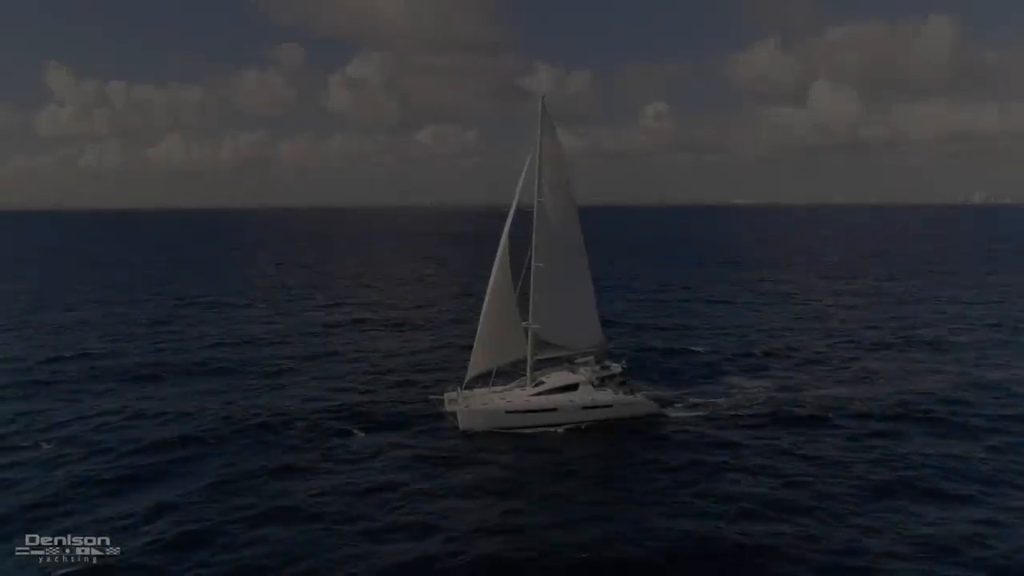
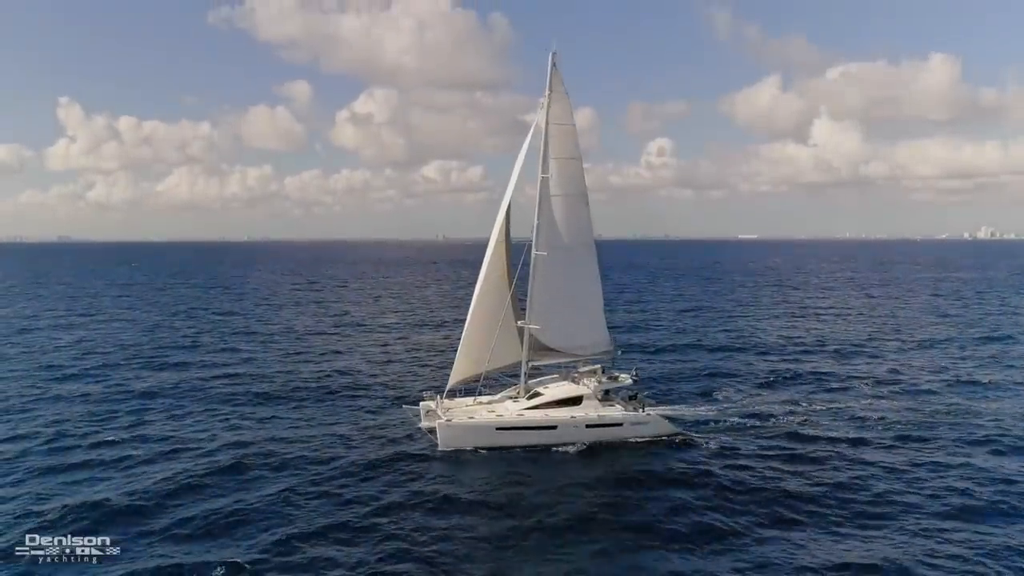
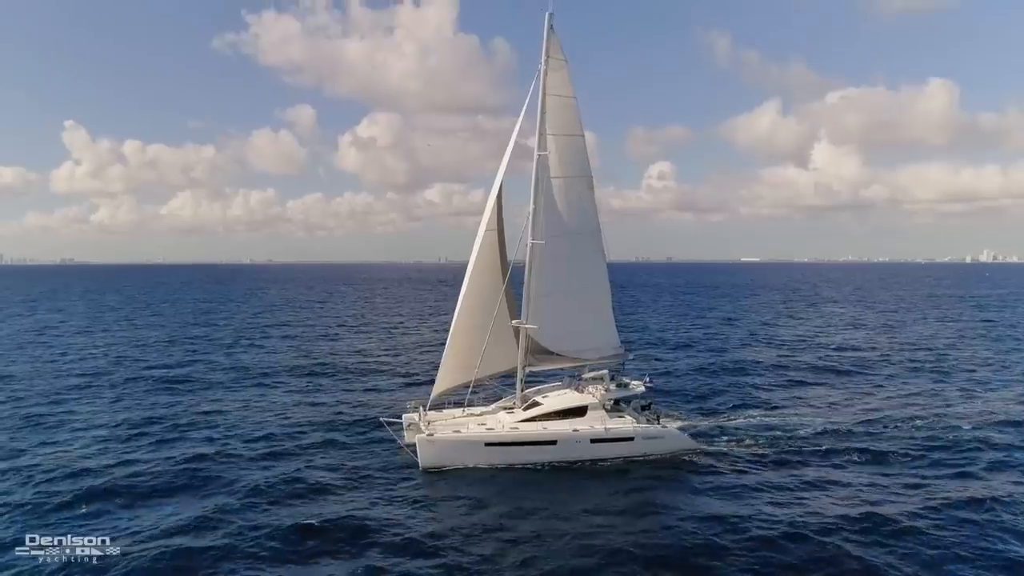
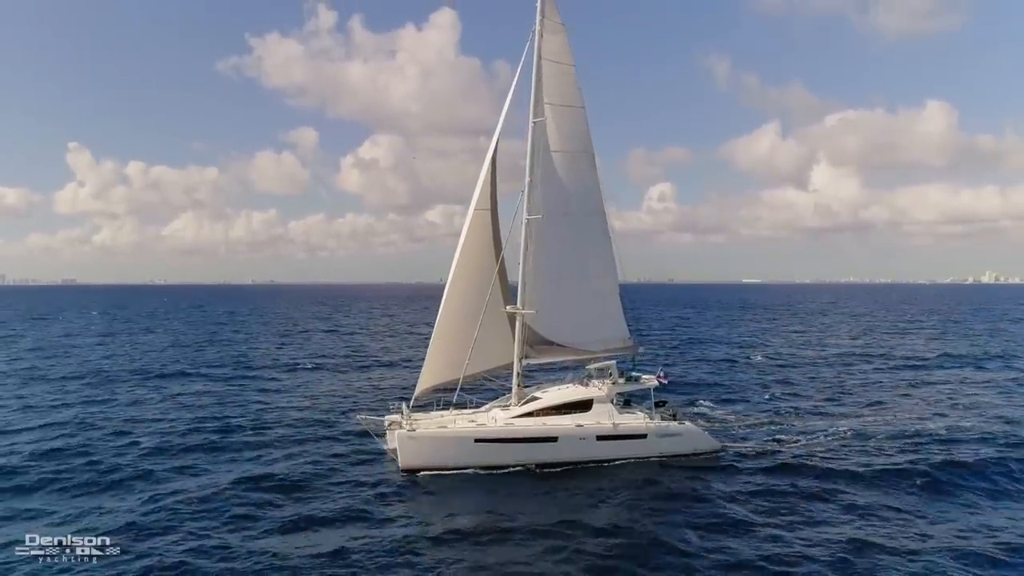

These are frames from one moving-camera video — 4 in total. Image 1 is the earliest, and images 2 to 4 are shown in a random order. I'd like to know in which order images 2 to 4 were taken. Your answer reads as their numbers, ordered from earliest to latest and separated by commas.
2, 3, 4
